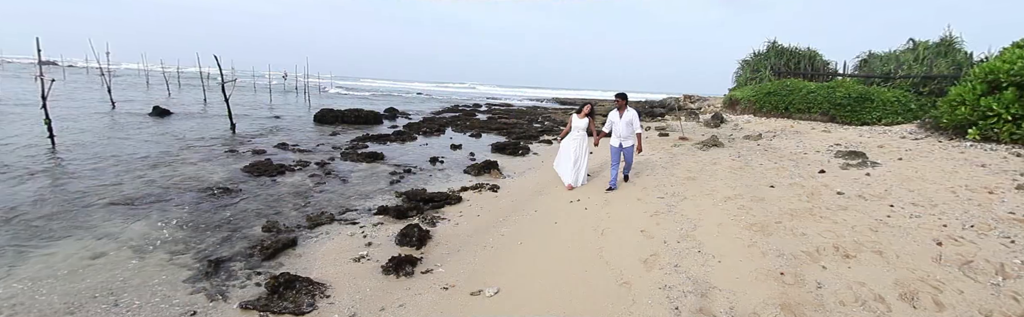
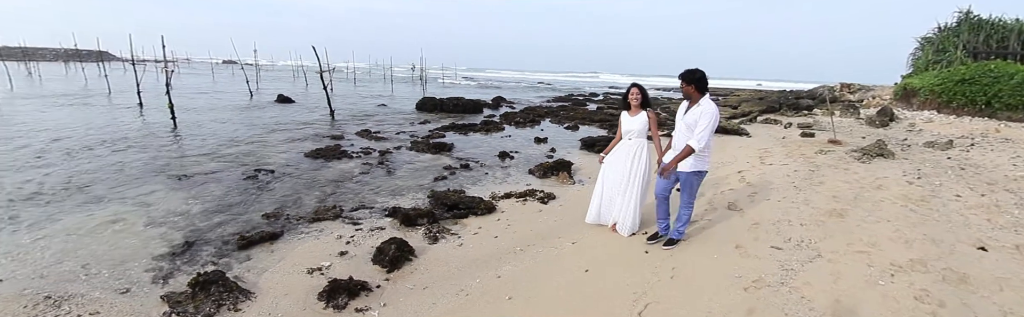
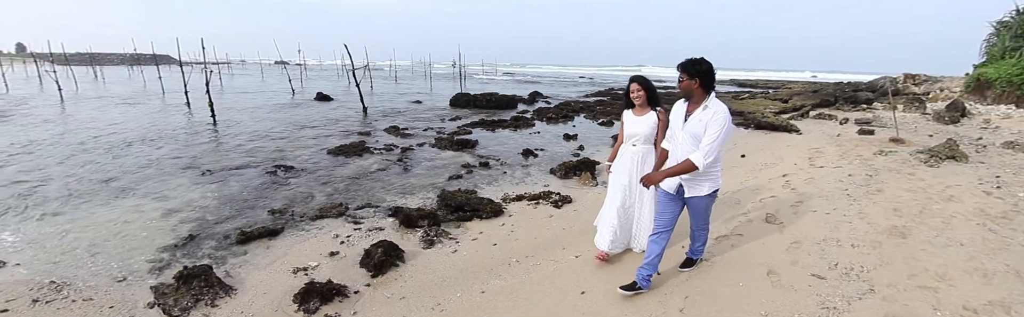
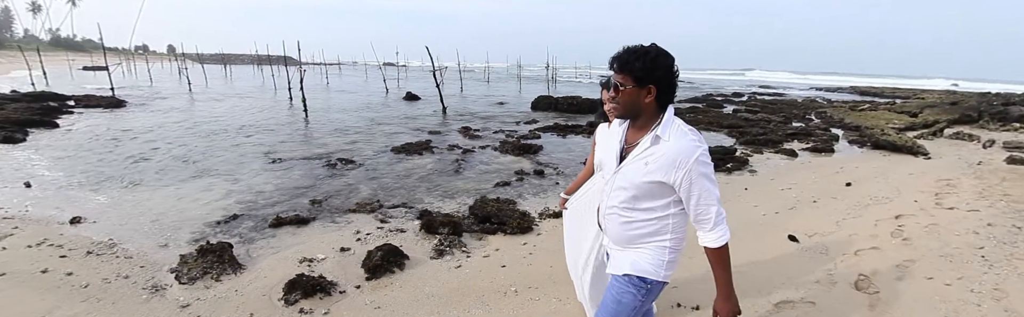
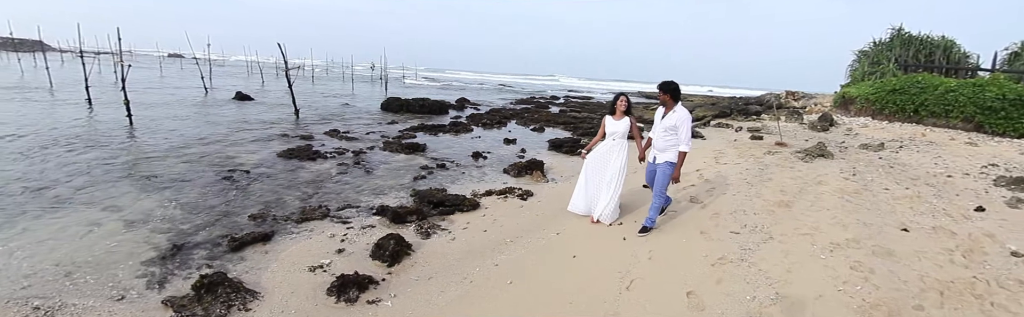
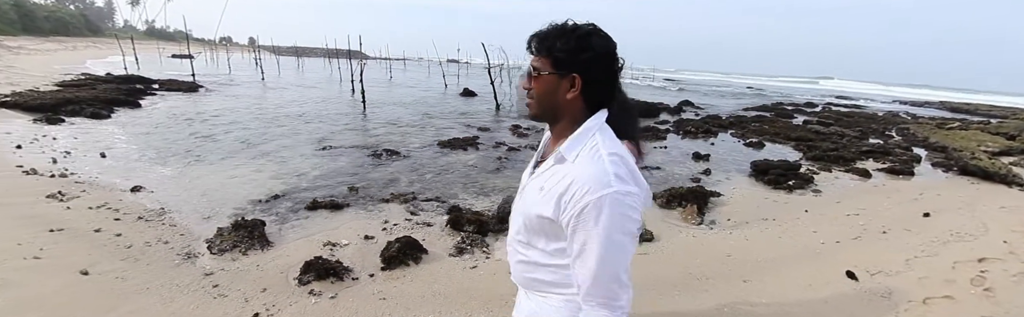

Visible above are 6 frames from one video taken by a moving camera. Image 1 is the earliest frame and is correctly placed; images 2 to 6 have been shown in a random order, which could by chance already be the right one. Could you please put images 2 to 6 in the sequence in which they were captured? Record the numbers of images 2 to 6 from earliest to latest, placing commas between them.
5, 2, 3, 4, 6
